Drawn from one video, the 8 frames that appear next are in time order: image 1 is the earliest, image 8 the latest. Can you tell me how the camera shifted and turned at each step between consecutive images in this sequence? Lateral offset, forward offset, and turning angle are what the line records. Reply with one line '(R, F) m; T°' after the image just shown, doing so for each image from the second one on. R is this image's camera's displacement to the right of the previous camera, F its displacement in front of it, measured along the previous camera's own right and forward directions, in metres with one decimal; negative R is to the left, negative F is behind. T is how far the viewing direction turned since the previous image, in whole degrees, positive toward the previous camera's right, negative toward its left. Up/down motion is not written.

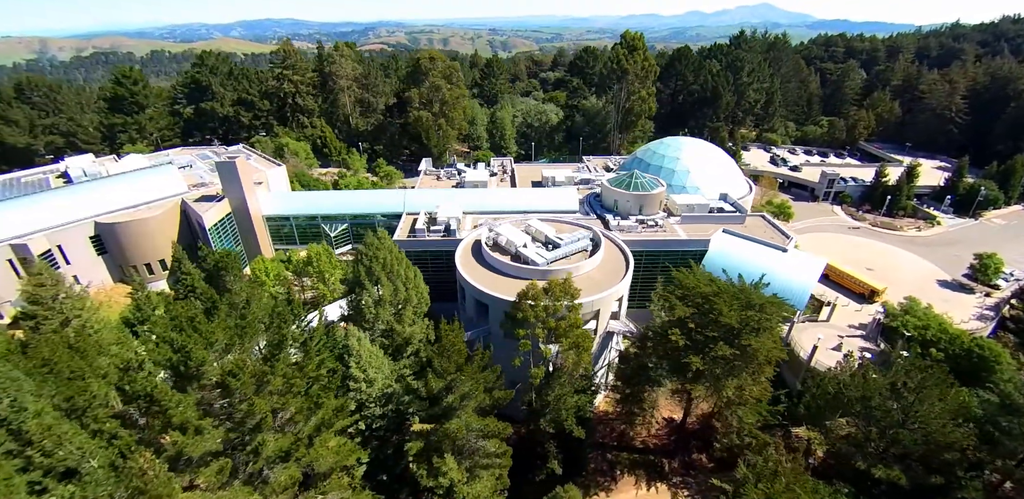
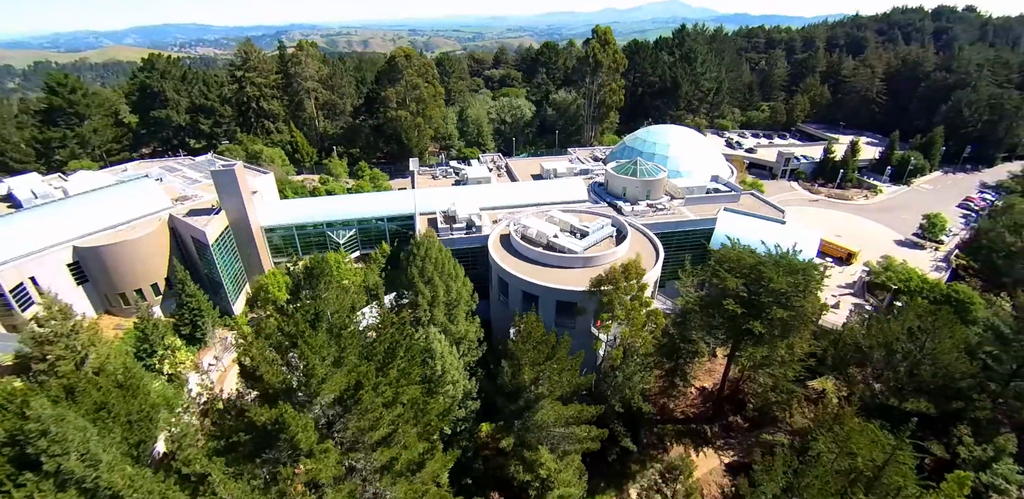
(-8.3, +0.6) m; +8°
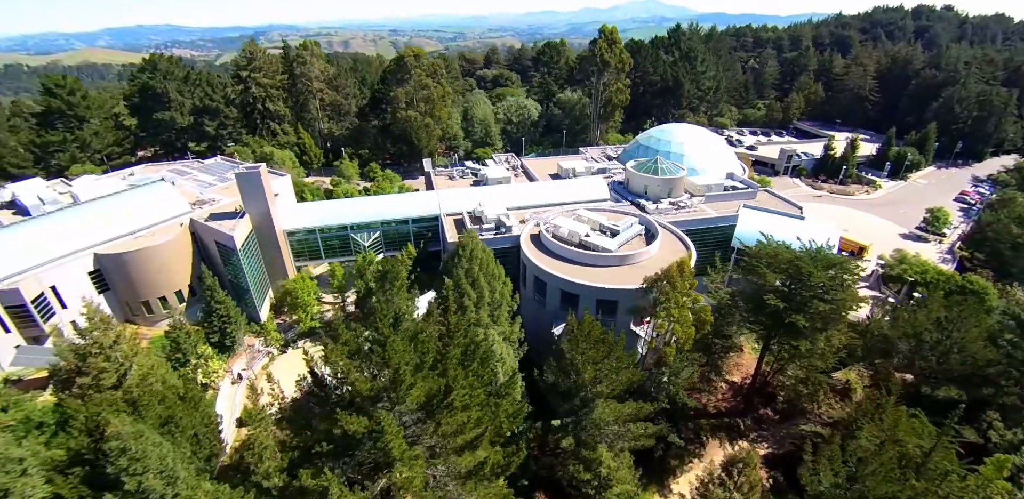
(-4.4, +0.3) m; +2°
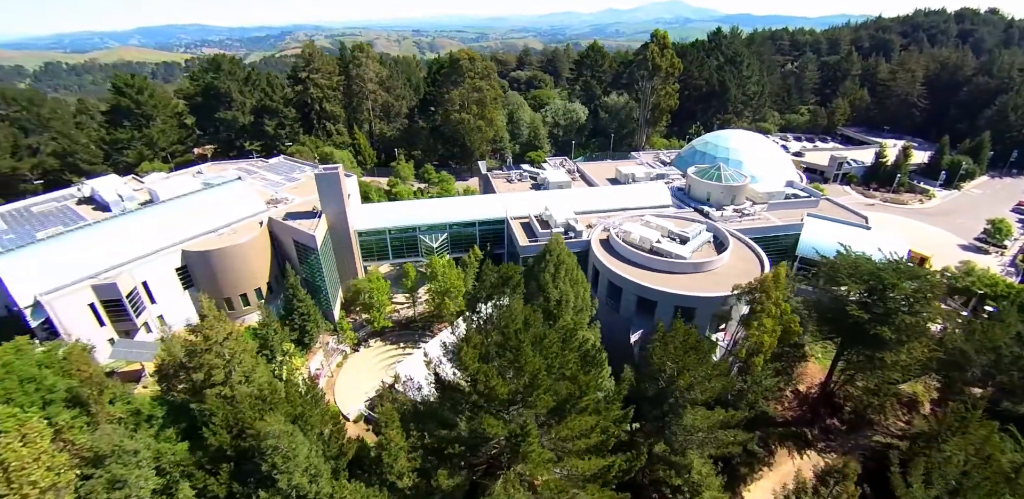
(-5.4, -0.2) m; -1°
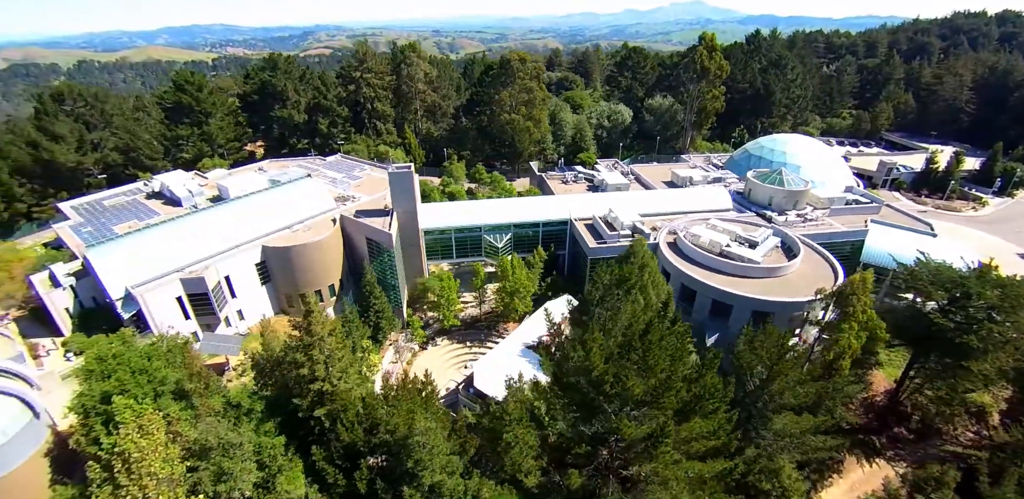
(-5.4, 0.0) m; -1°
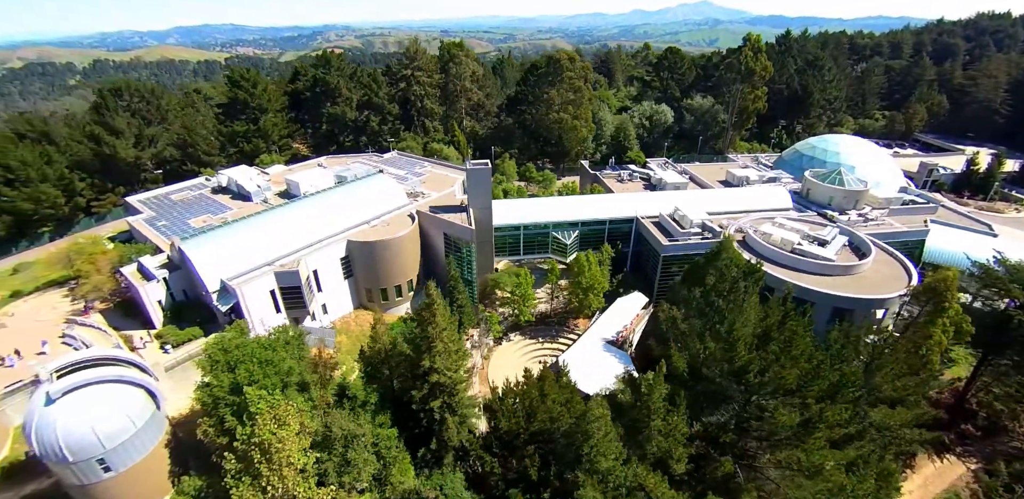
(-6.9, -0.1) m; 0°
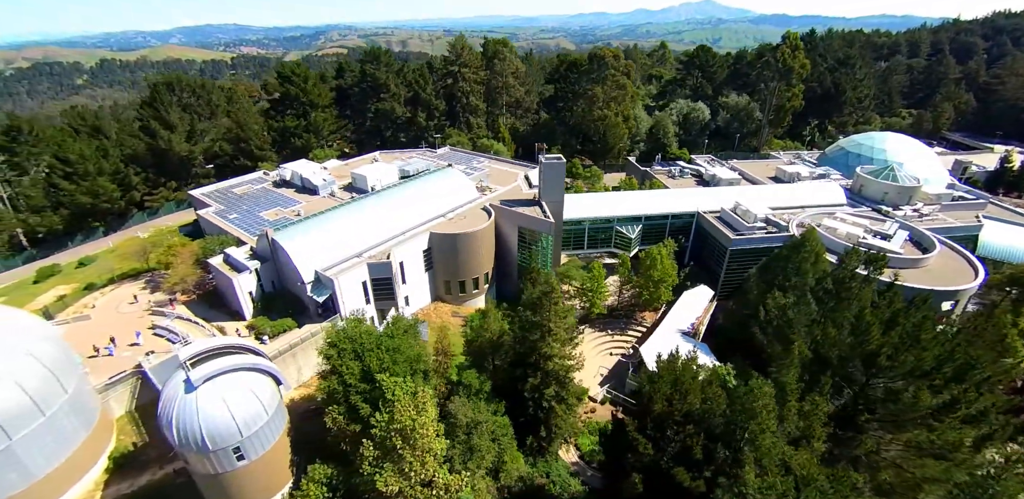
(-7.1, -0.1) m; +1°
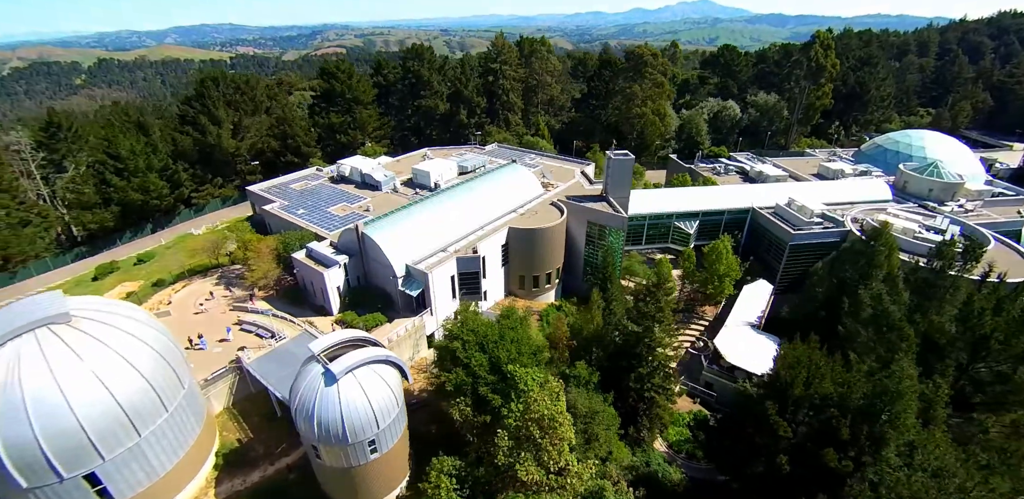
(-7.1, -0.1) m; +1°
